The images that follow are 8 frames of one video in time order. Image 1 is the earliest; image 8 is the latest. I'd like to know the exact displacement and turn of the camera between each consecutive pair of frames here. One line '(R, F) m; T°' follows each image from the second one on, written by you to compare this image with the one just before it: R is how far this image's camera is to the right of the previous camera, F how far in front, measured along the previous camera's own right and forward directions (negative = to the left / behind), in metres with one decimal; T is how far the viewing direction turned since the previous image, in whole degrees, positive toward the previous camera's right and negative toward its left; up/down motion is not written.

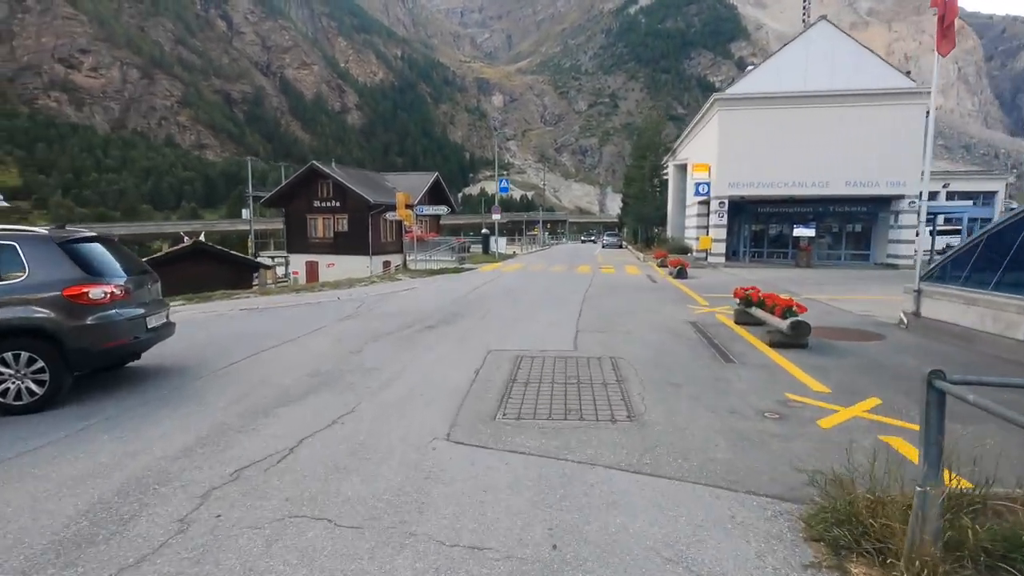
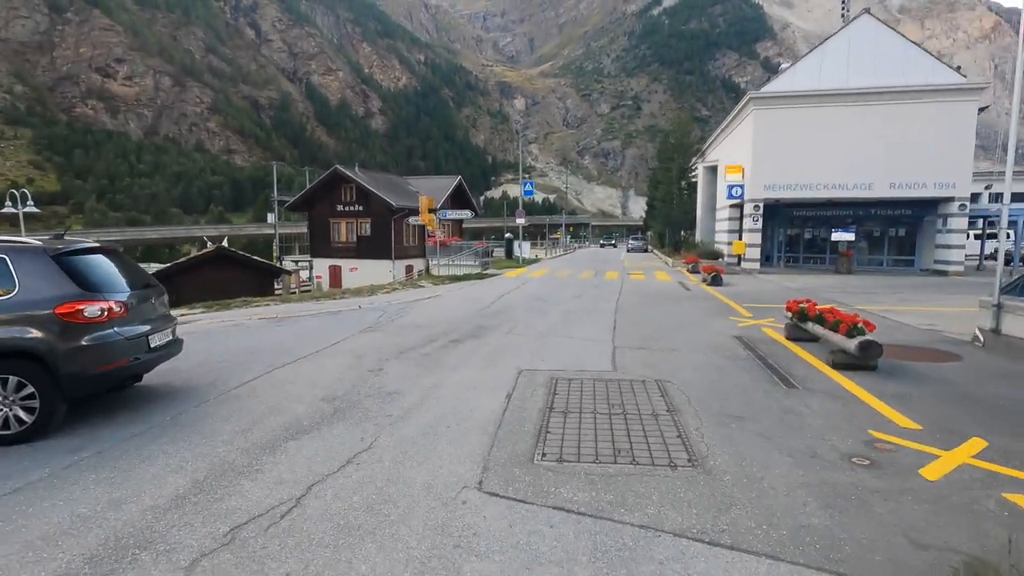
(-0.2, +0.8) m; -2°
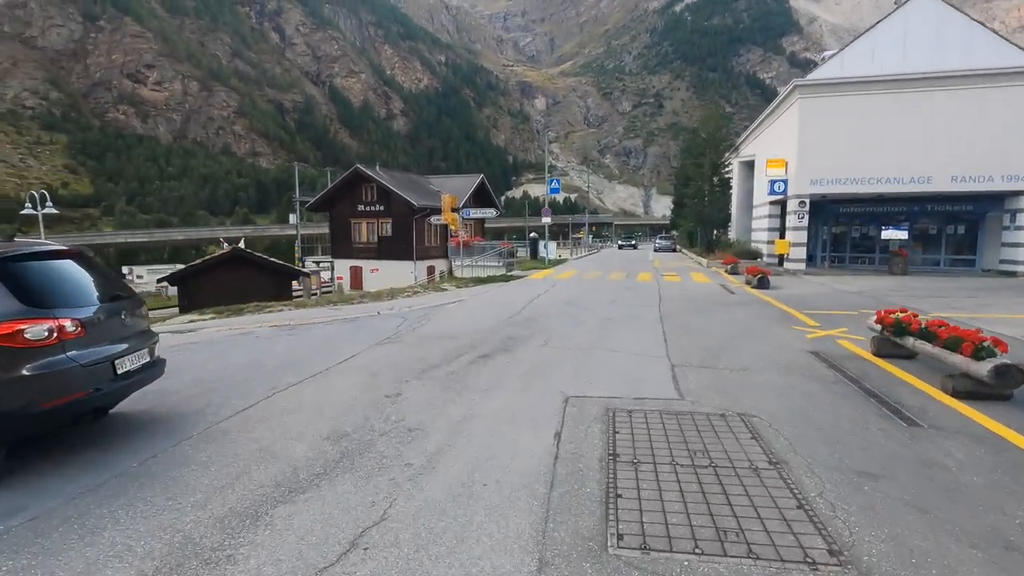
(-0.3, +1.4) m; -2°
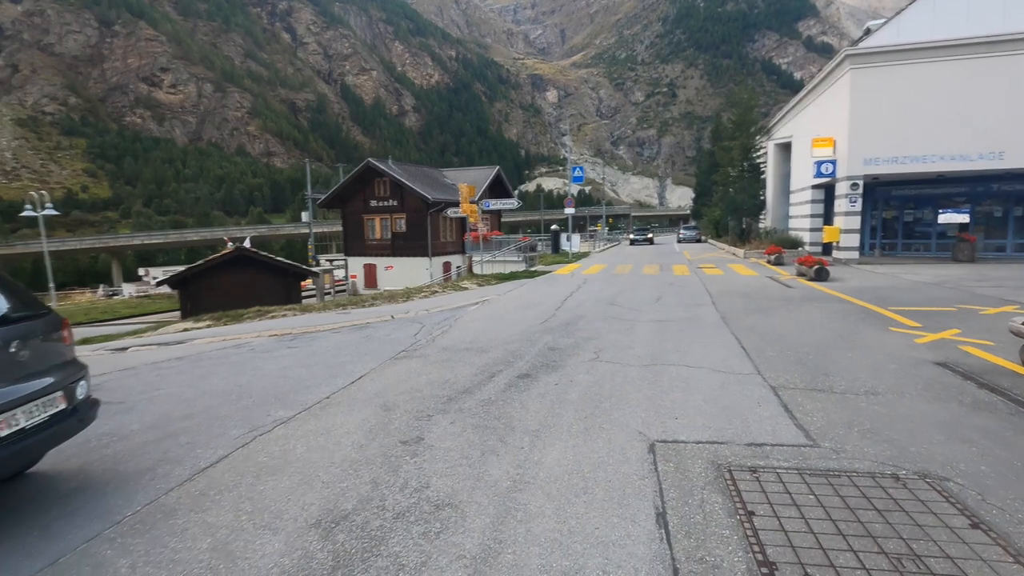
(-0.4, +1.9) m; -2°
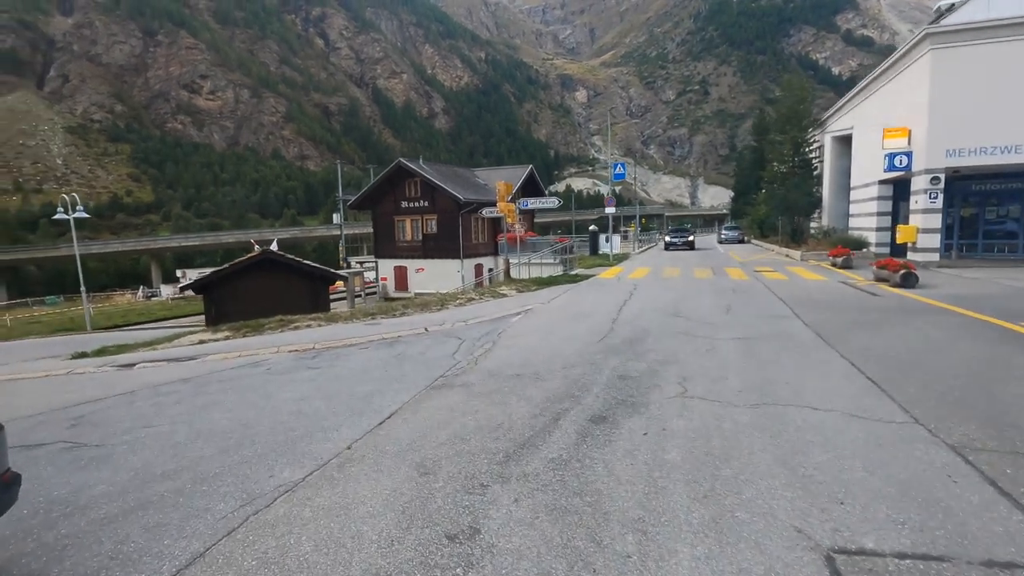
(-0.4, +1.6) m; -3°
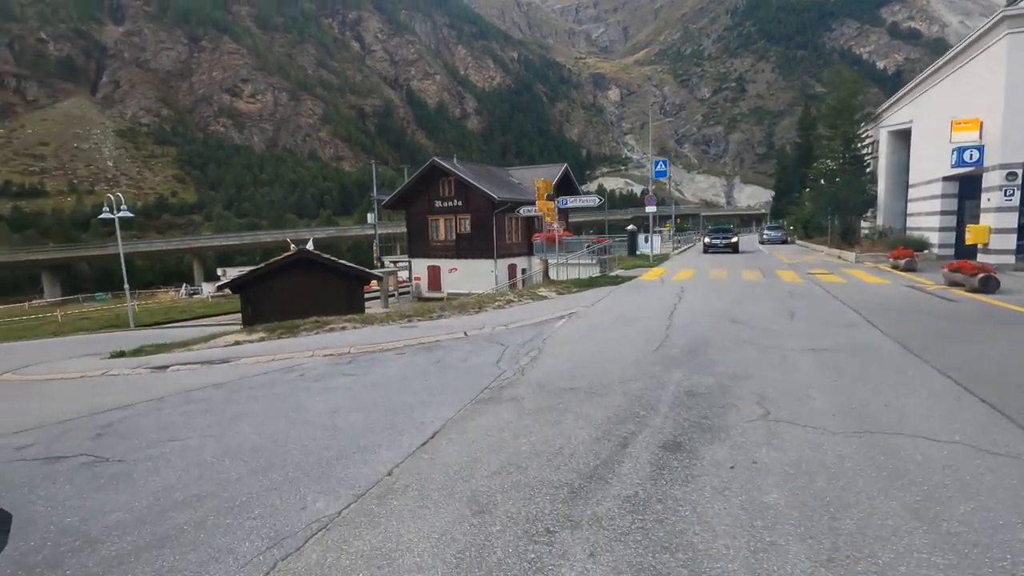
(-0.3, +0.7) m; -3°
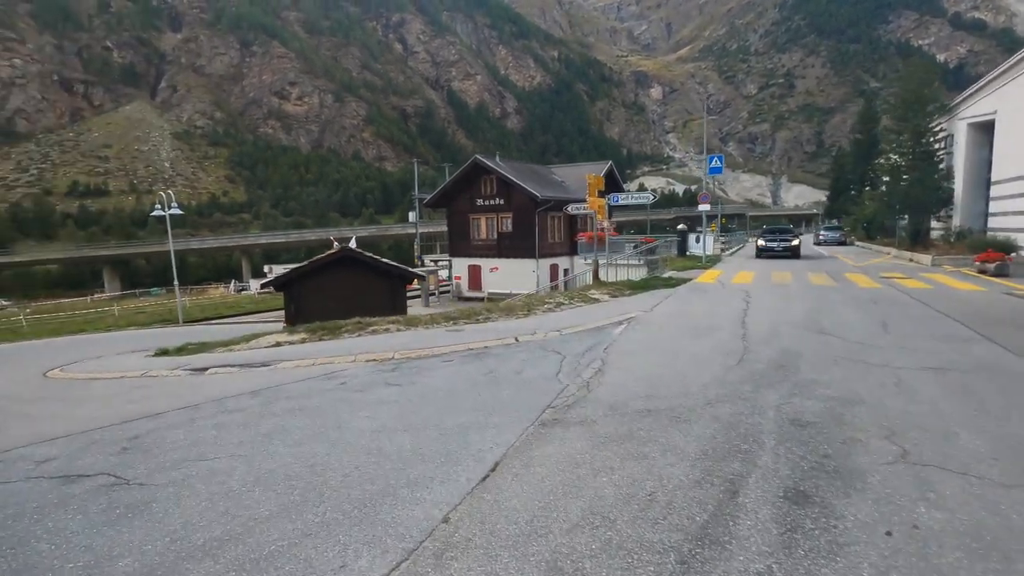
(-0.3, +0.9) m; -4°
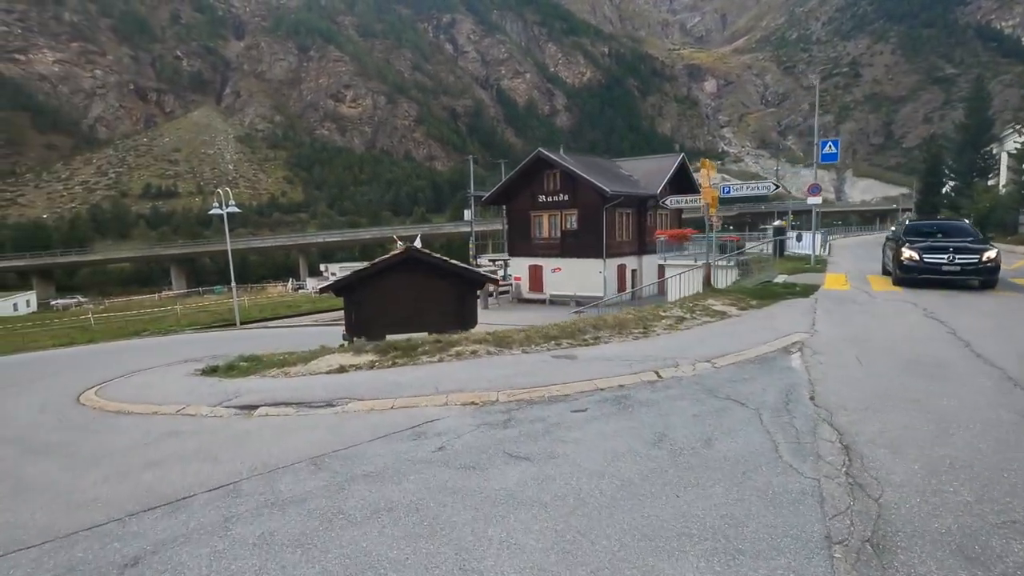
(-1.3, +2.5) m; -5°
